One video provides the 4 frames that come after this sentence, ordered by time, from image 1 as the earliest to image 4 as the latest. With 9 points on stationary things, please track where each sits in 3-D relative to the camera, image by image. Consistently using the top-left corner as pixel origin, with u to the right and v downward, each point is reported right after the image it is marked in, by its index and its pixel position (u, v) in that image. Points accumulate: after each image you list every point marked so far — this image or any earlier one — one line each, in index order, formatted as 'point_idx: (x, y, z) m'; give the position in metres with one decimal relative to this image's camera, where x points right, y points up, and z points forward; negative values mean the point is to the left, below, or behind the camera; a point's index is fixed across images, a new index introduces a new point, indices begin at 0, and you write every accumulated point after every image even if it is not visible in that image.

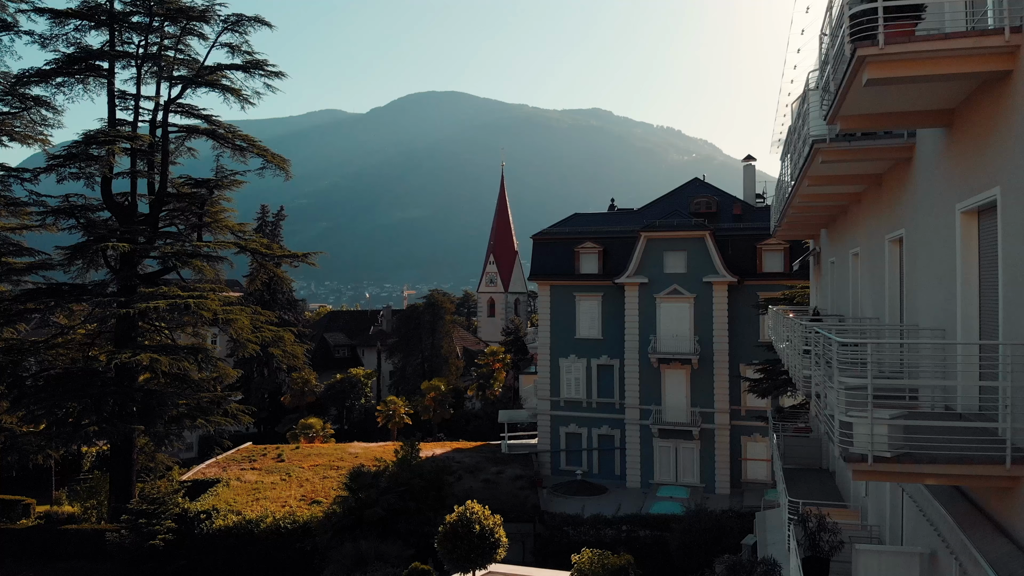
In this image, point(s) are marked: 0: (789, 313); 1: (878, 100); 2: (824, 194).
0: (+8.1, -0.7, +19.2) m
1: (+3.9, +1.9, +7.1) m
2: (+6.4, +1.9, +13.6) m
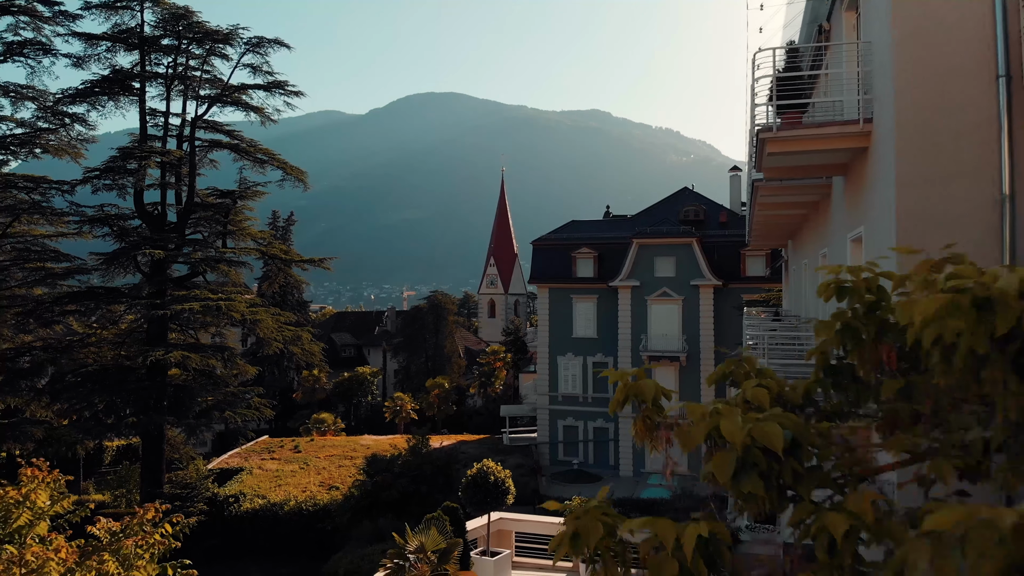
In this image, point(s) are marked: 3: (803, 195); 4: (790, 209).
0: (+8.2, -0.9, +21.9) m
1: (+4.0, +1.8, +9.8) m
2: (+6.5, +1.8, +16.3) m
3: (+5.7, +1.8, +13.0) m
4: (+6.2, +1.8, +14.8) m
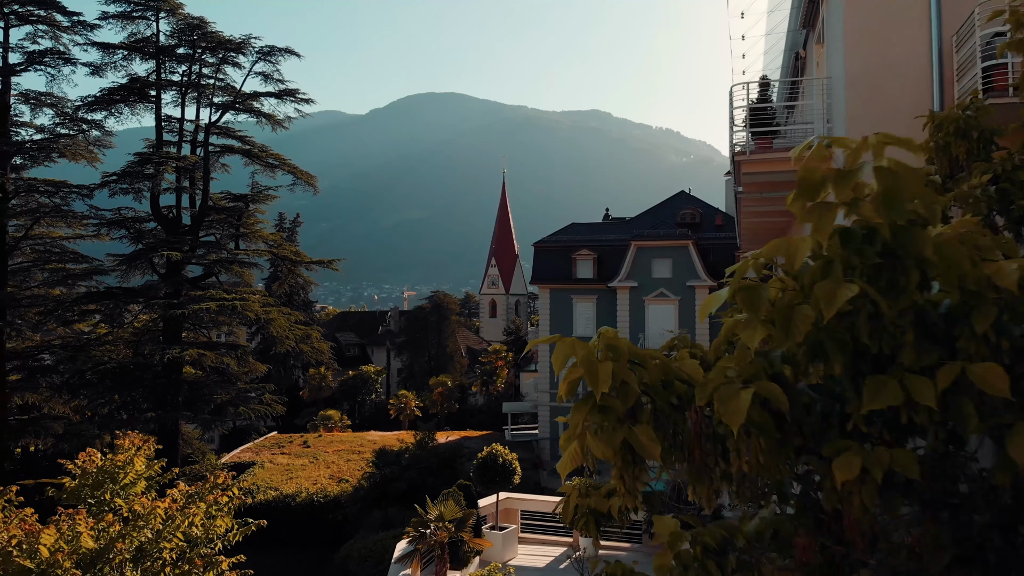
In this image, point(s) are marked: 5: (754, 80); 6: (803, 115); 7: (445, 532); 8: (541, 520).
0: (+8.3, -0.9, +23.2) m
1: (+4.1, +1.8, +11.1) m
2: (+6.7, +1.7, +17.6) m
3: (+5.9, +1.8, +14.3) m
4: (+6.4, +1.7, +16.1) m
5: (+3.6, +3.1, +9.9) m
6: (+5.1, +3.0, +11.6) m
7: (-1.5, -5.5, +15.0) m
8: (+0.9, -7.0, +19.9) m
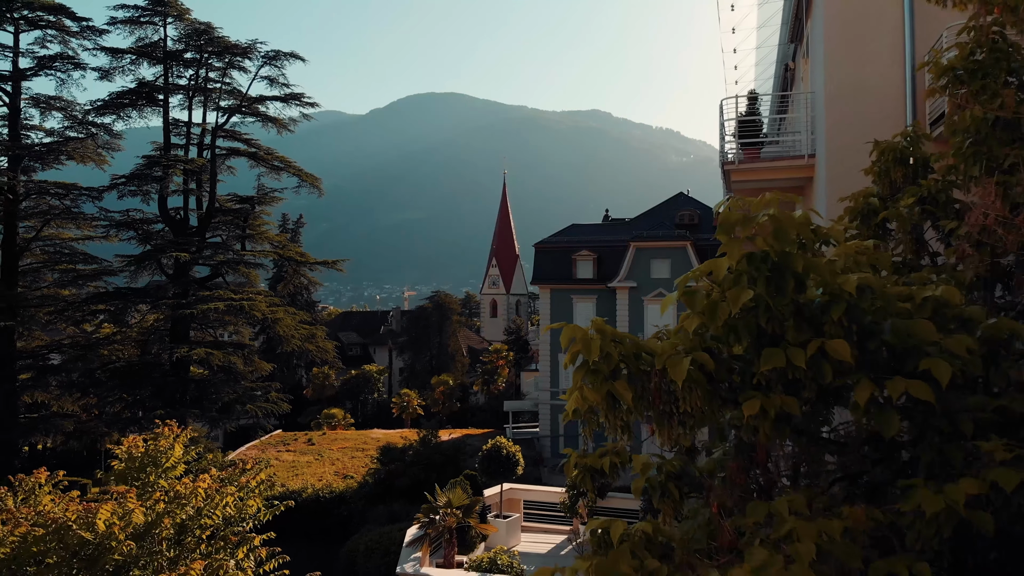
0: (+8.4, -0.9, +23.9) m
1: (+4.2, +1.8, +11.8) m
2: (+6.7, +1.7, +18.3) m
3: (+5.9, +1.8, +15.0) m
4: (+6.4, +1.7, +16.8) m
5: (+3.7, +3.1, +10.6) m
6: (+5.2, +3.0, +12.3) m
7: (-1.4, -5.6, +15.7) m
8: (+0.9, -7.0, +20.6) m
